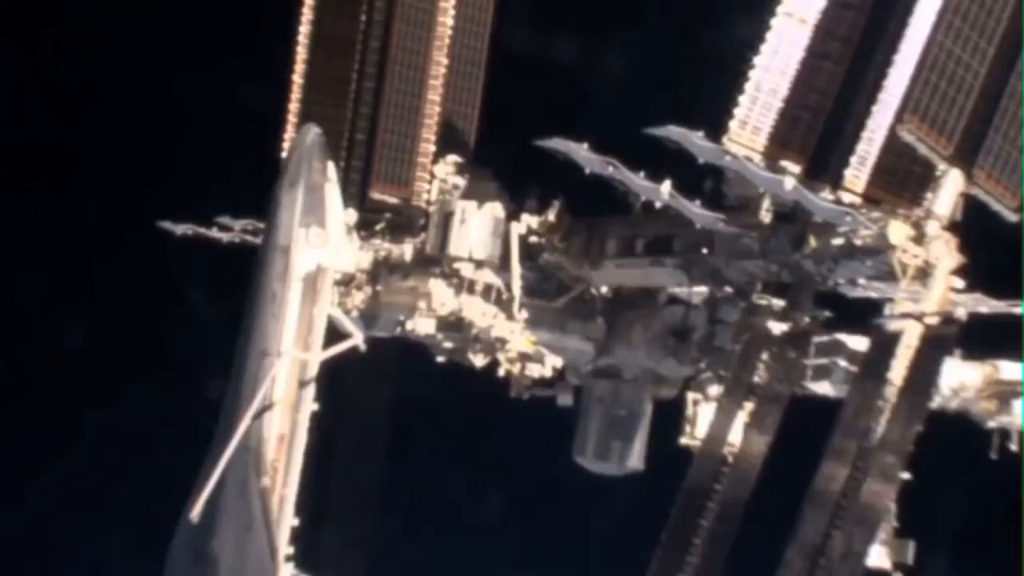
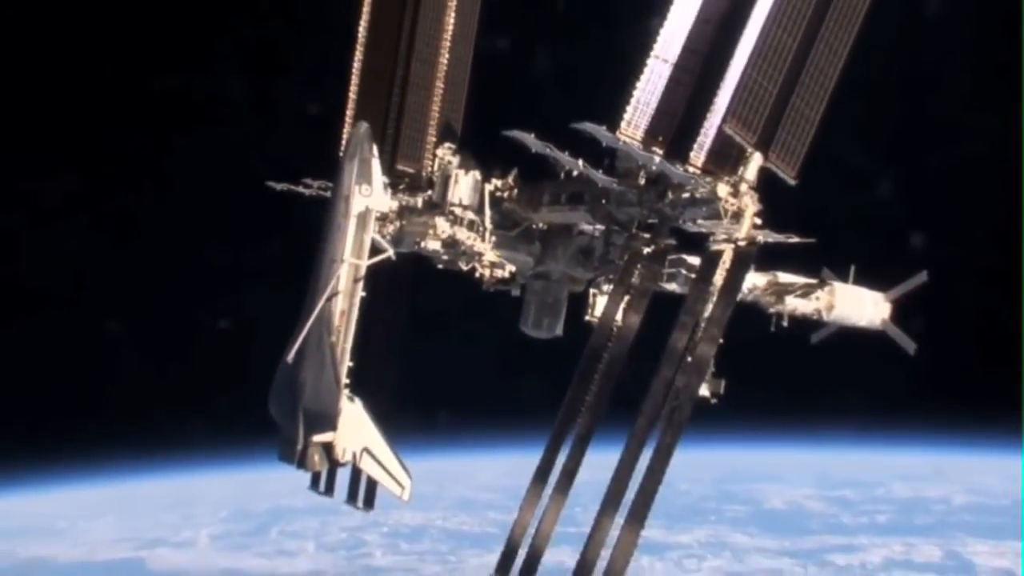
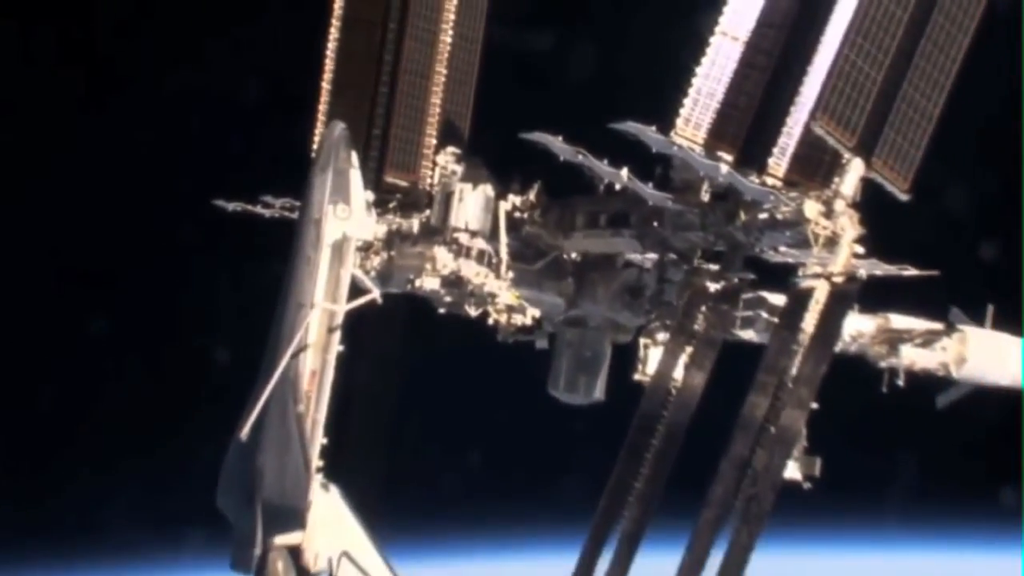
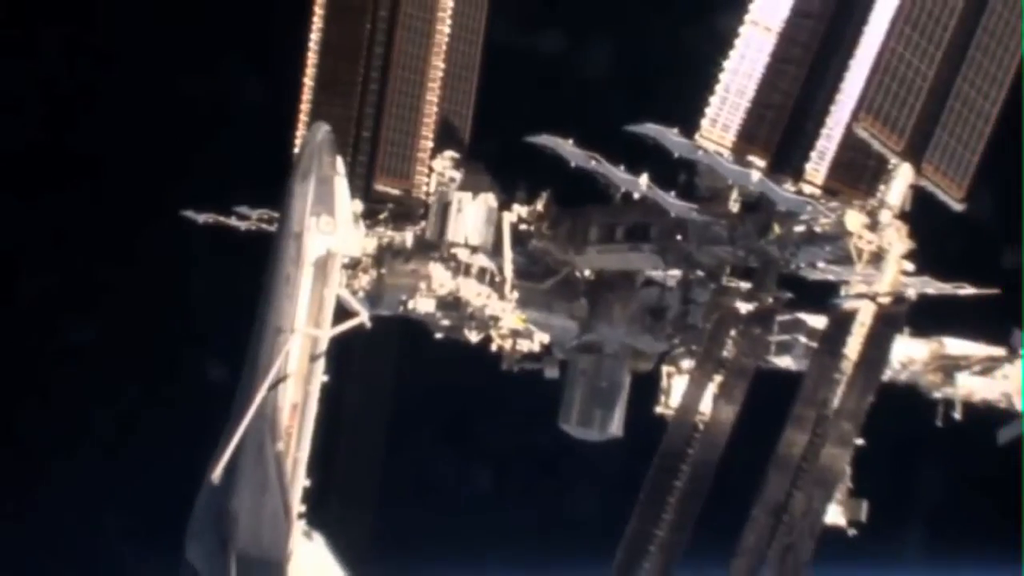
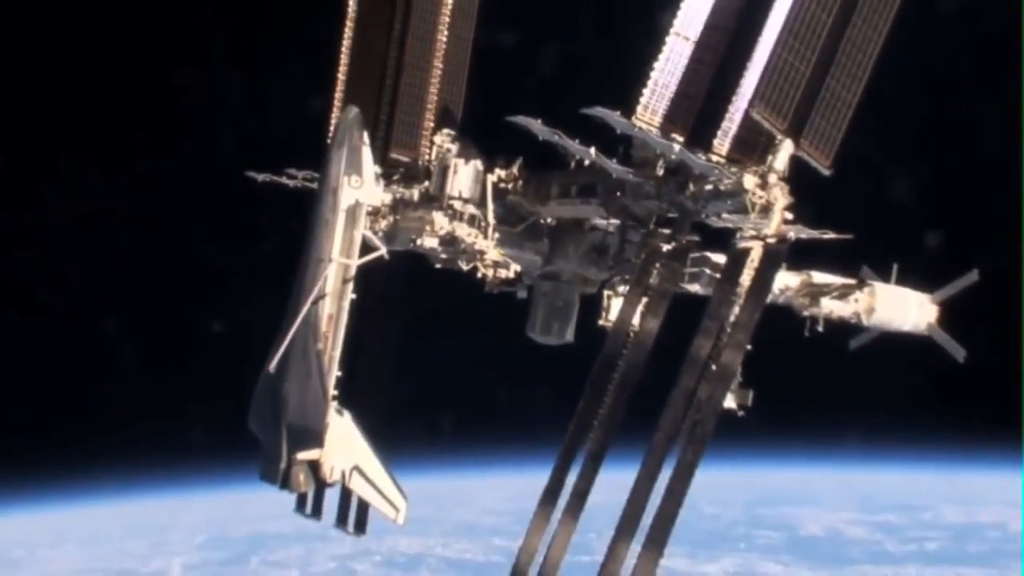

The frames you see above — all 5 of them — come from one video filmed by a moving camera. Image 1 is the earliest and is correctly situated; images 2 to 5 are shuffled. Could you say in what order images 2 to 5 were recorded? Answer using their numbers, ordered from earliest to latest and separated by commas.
4, 3, 5, 2
